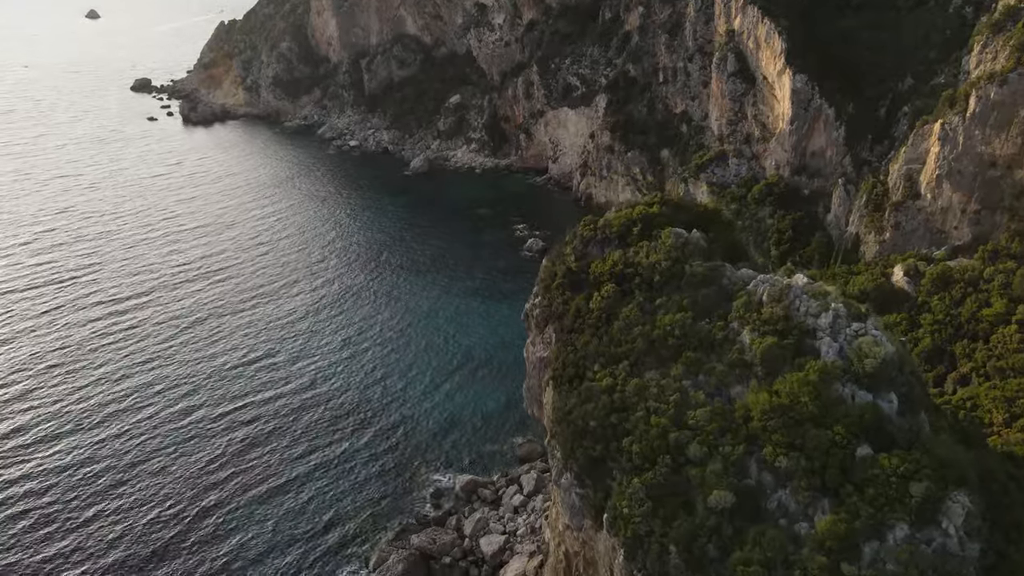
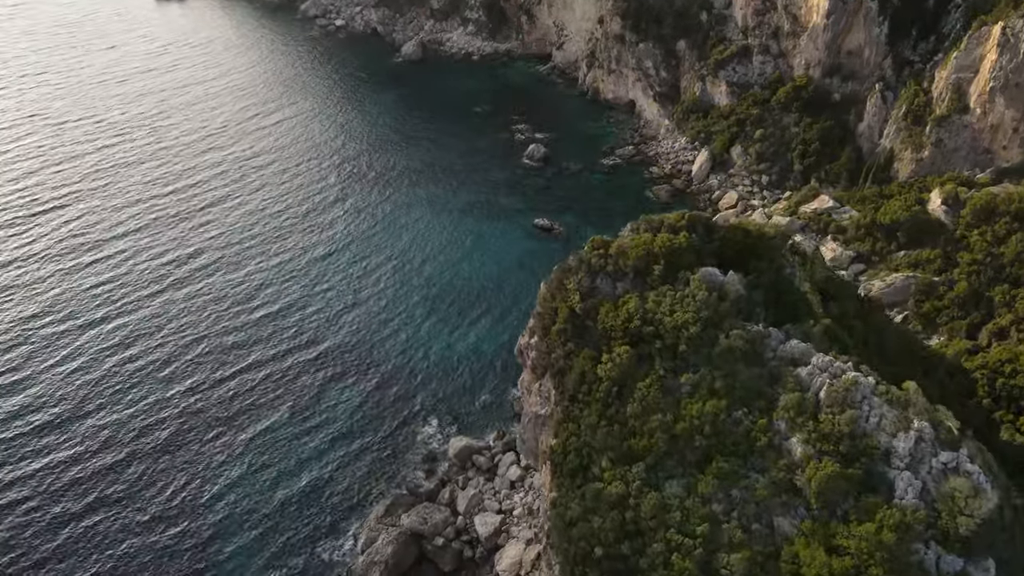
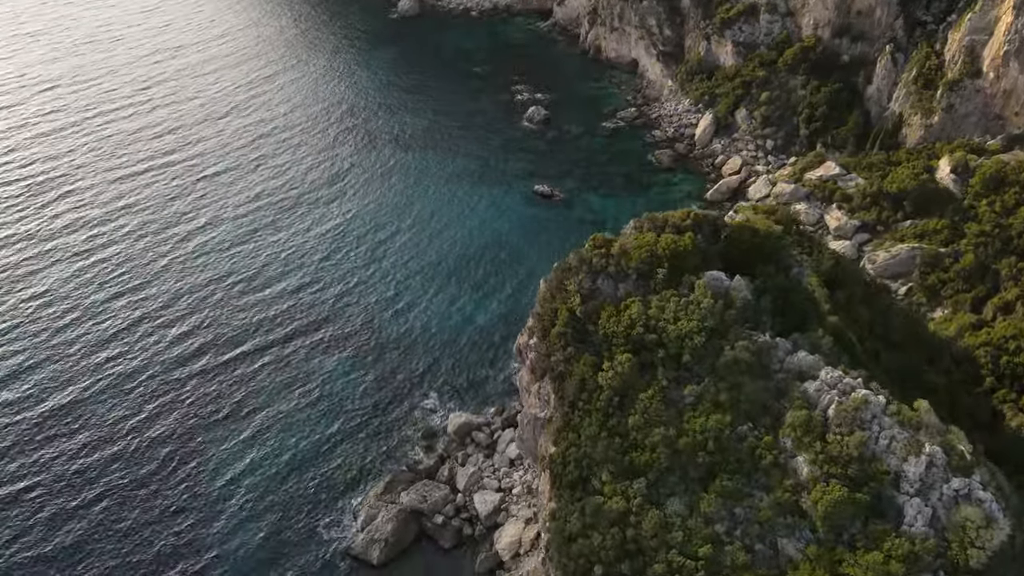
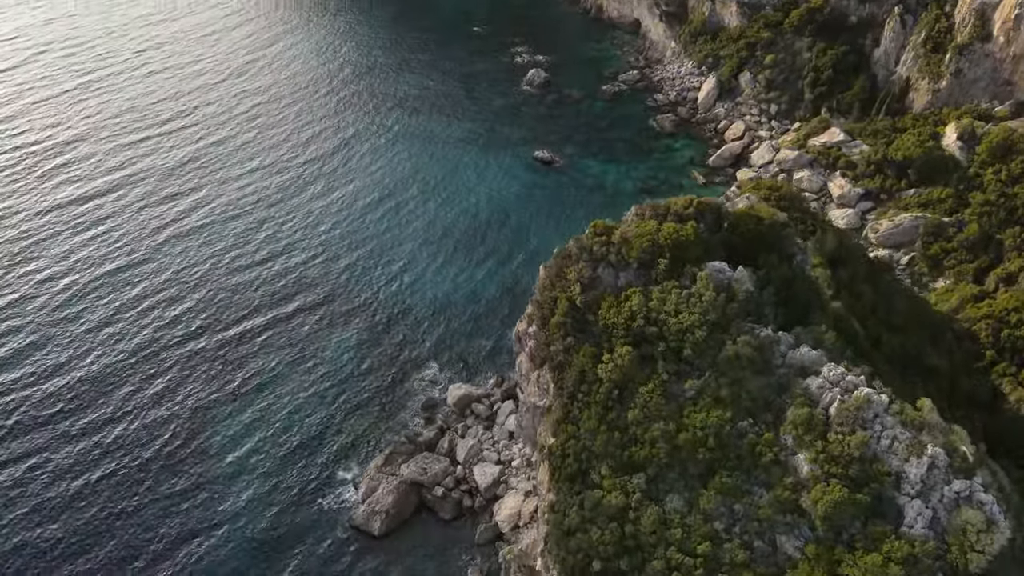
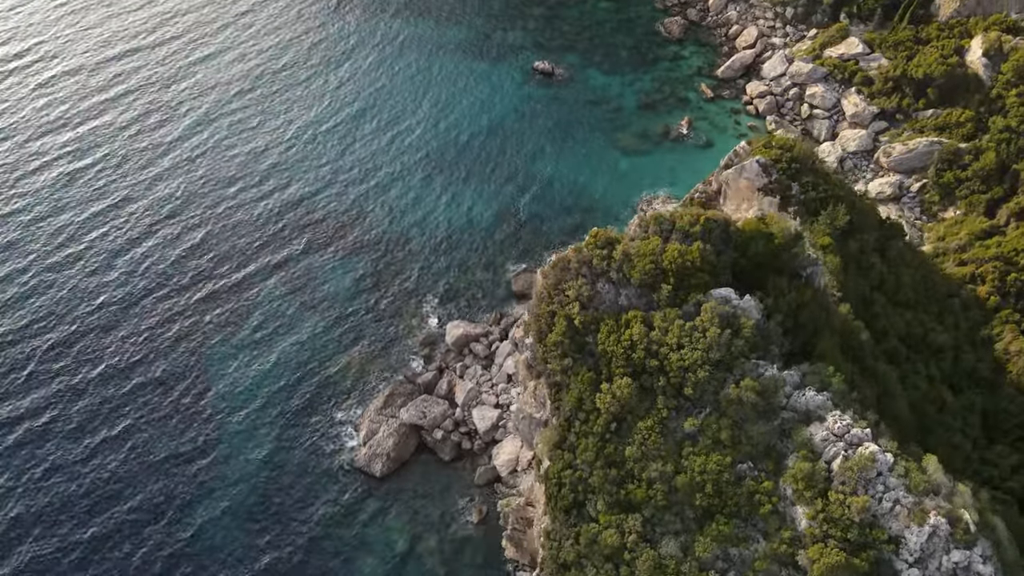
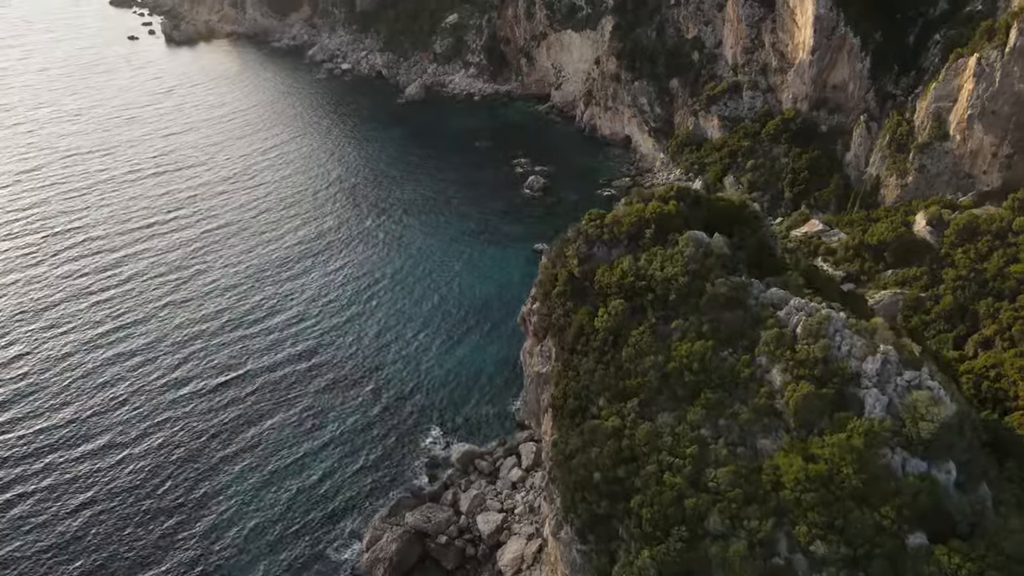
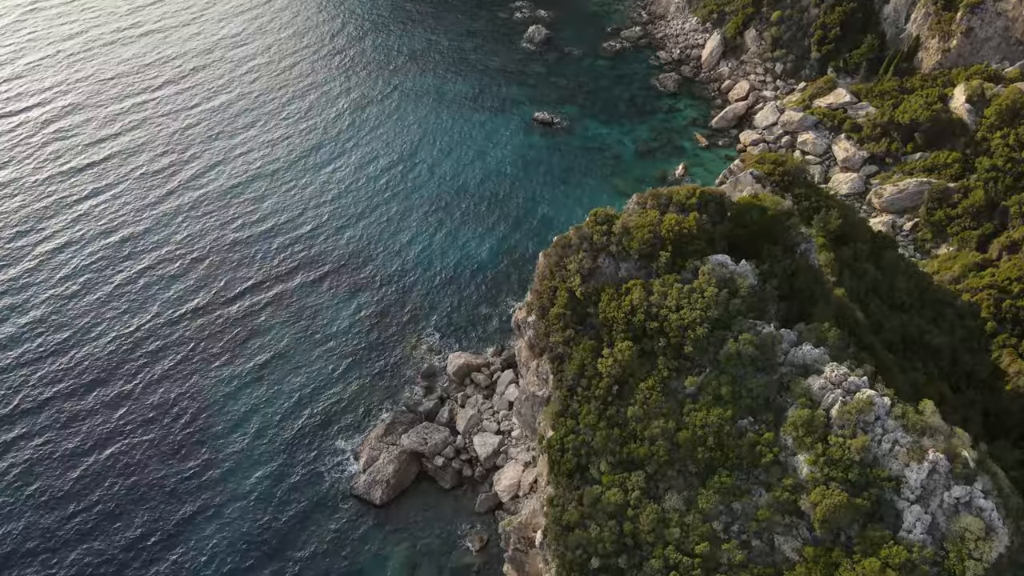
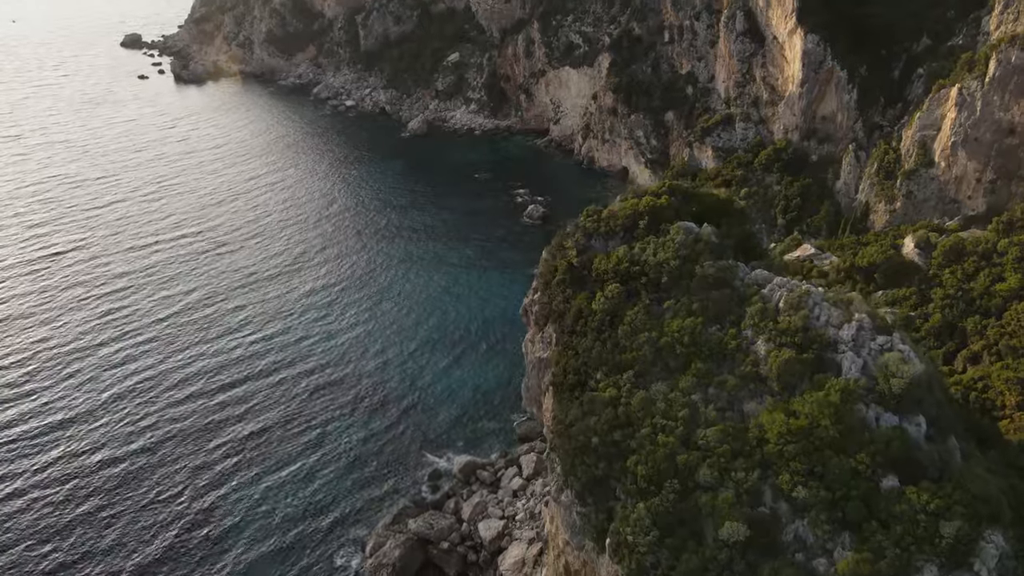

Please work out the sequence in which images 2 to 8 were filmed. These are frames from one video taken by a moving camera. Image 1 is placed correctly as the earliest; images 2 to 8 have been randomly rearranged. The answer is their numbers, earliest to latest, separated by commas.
8, 6, 2, 3, 4, 7, 5
